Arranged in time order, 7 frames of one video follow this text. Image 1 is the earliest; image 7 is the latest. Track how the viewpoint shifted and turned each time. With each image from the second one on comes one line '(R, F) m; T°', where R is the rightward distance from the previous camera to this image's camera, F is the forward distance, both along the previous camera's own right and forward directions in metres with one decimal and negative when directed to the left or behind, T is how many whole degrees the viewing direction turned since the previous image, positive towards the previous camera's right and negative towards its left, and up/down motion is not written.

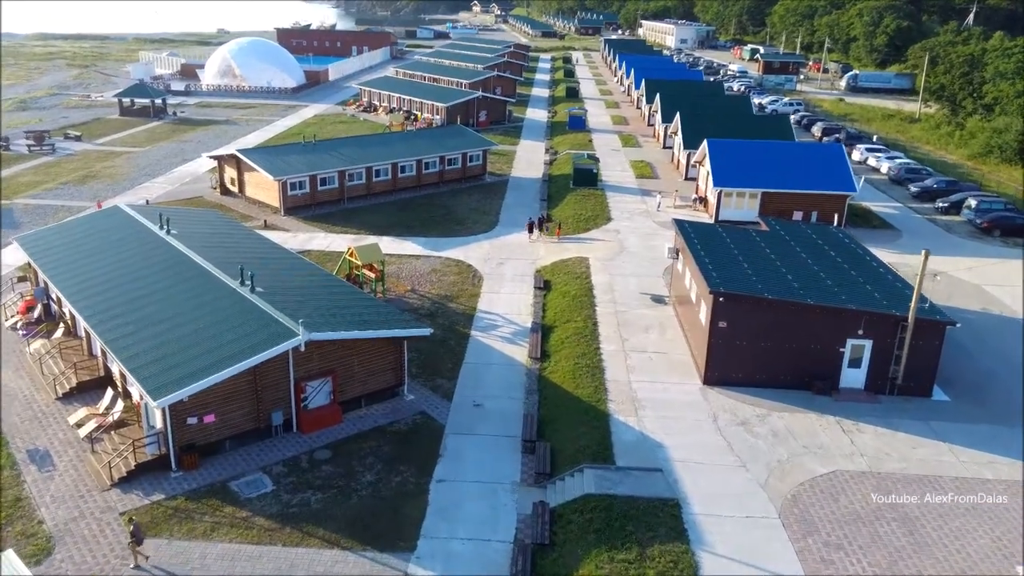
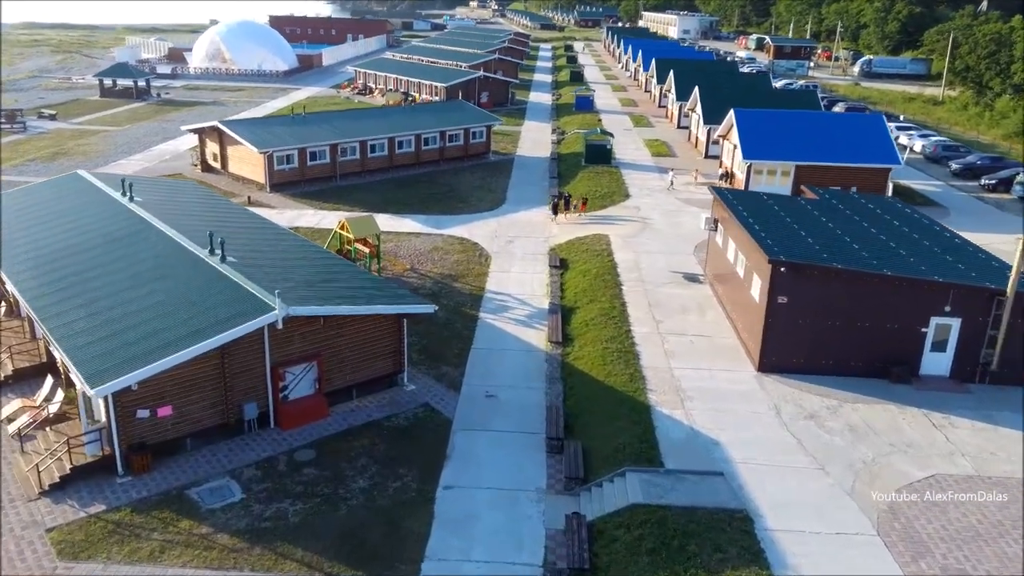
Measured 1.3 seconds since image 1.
(-0.6, +3.6) m; 0°
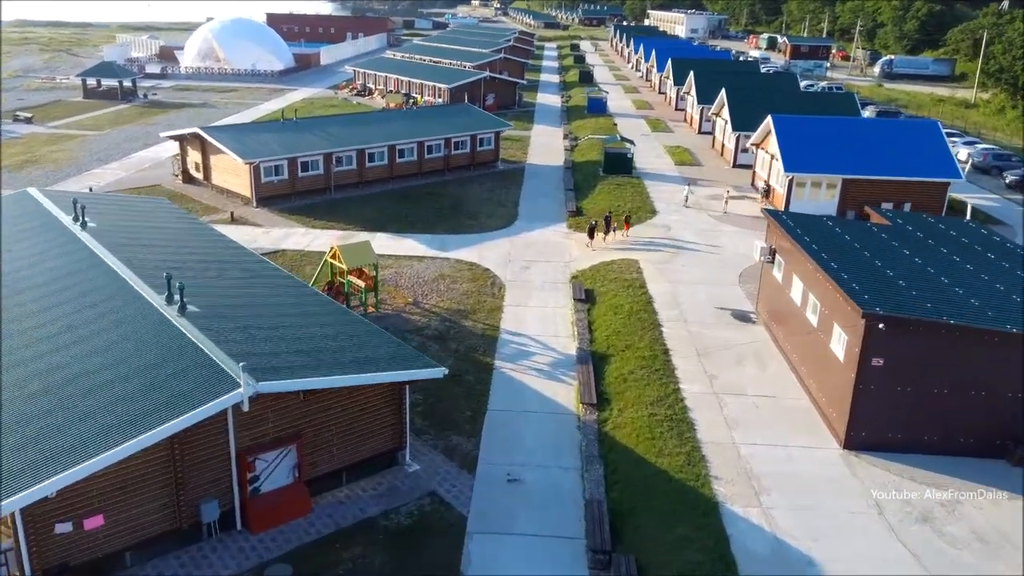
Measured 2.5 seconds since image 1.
(-0.5, +3.8) m; 0°
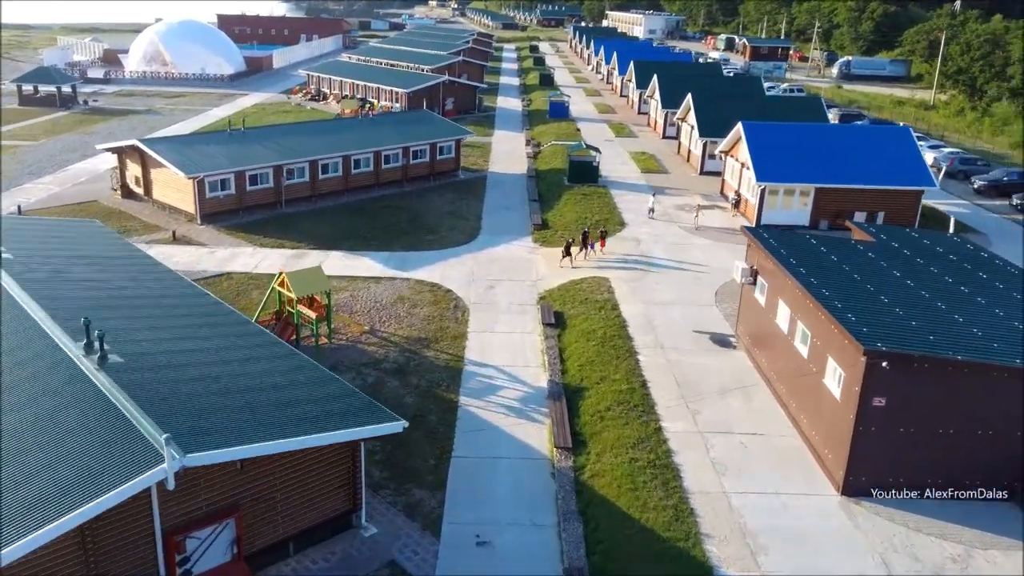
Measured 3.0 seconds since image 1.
(-0.1, +1.6) m; +3°
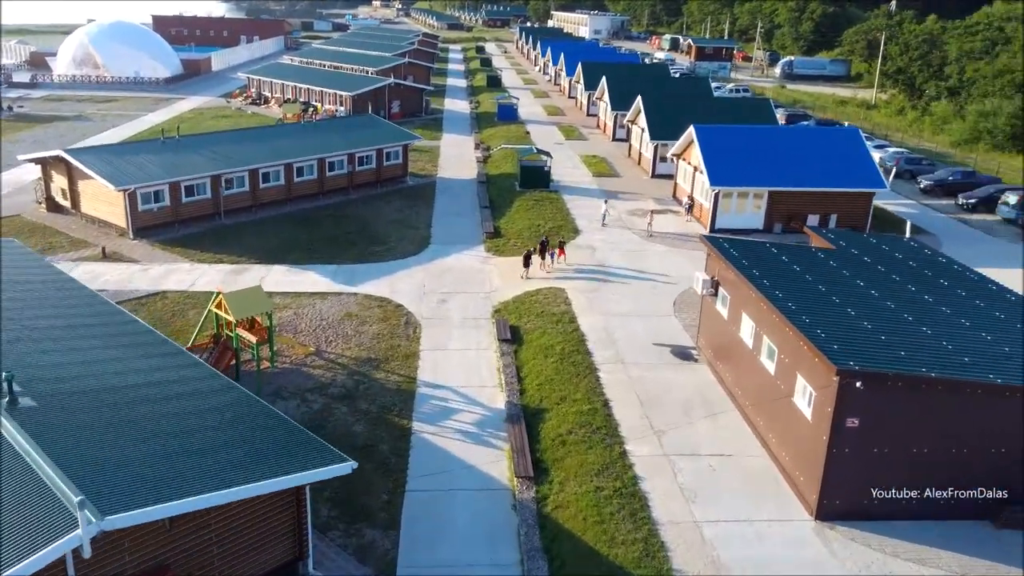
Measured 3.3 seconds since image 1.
(-0.1, +0.9) m; +4°
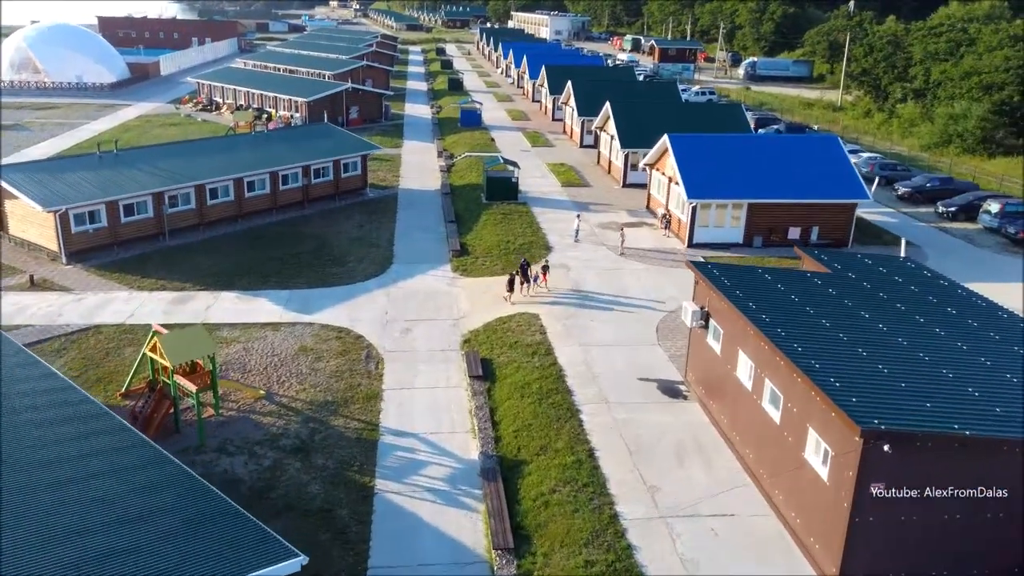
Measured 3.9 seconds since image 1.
(-0.2, +1.9) m; +3°
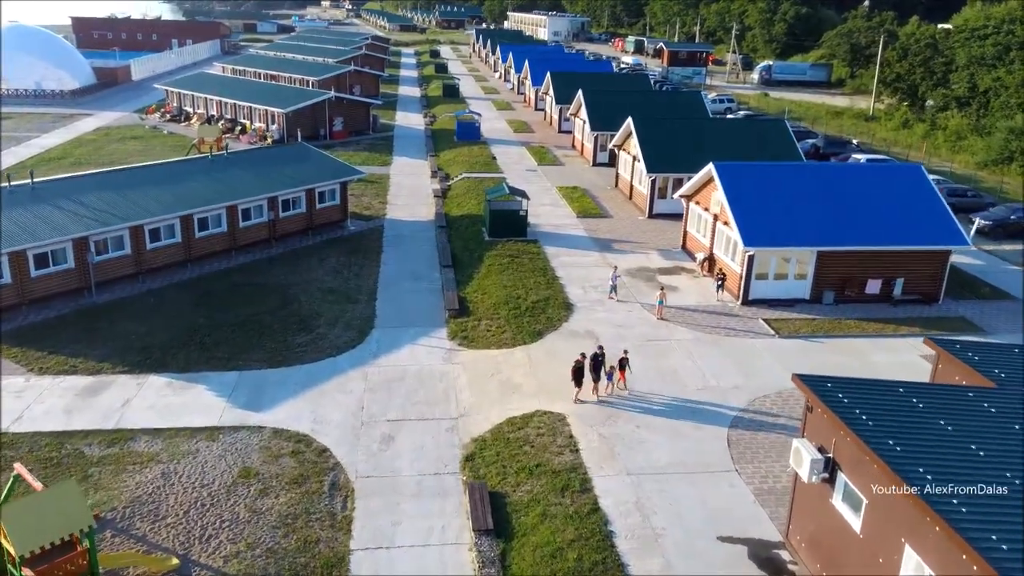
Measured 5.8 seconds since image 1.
(-0.5, +6.0) m; 0°
